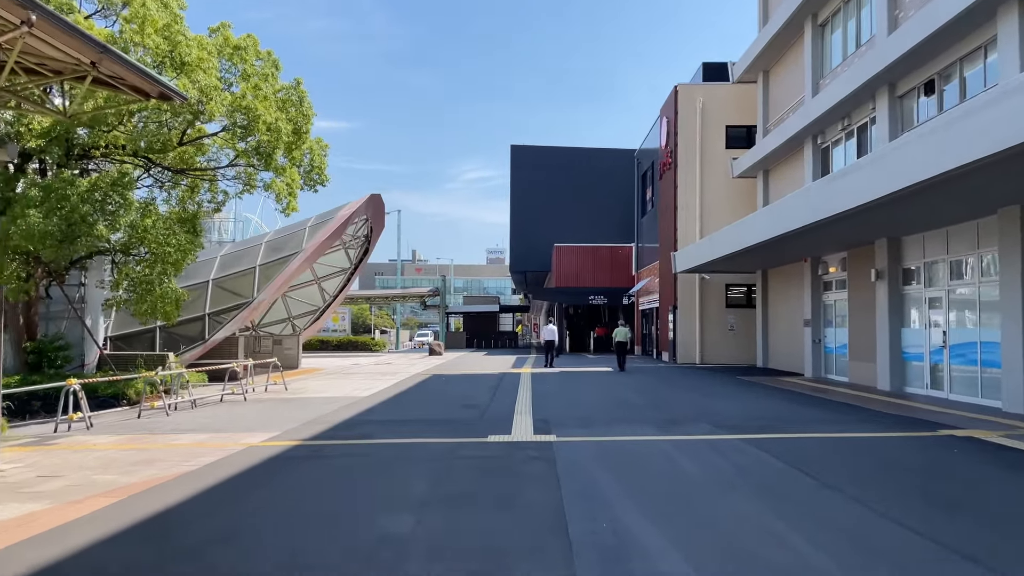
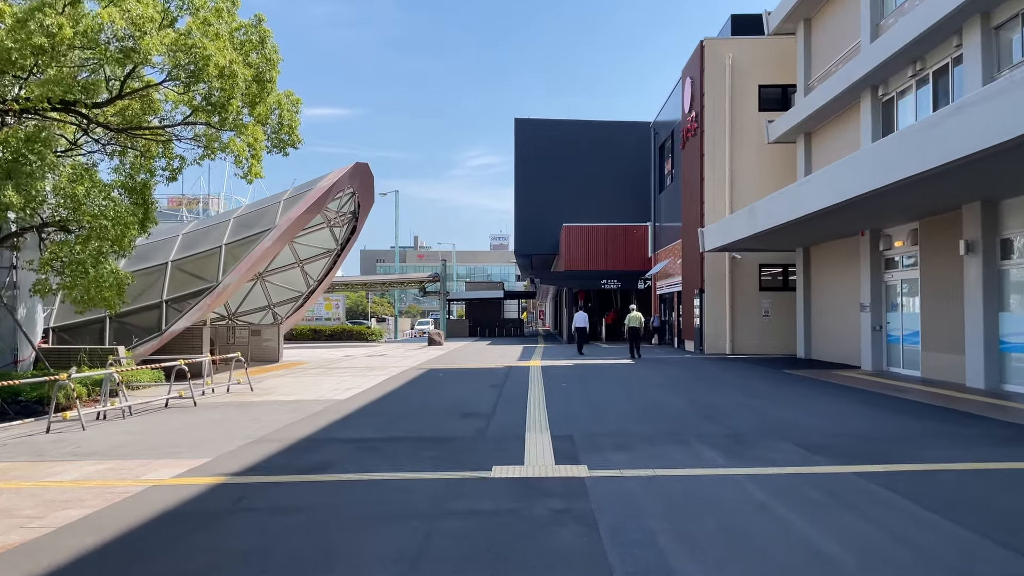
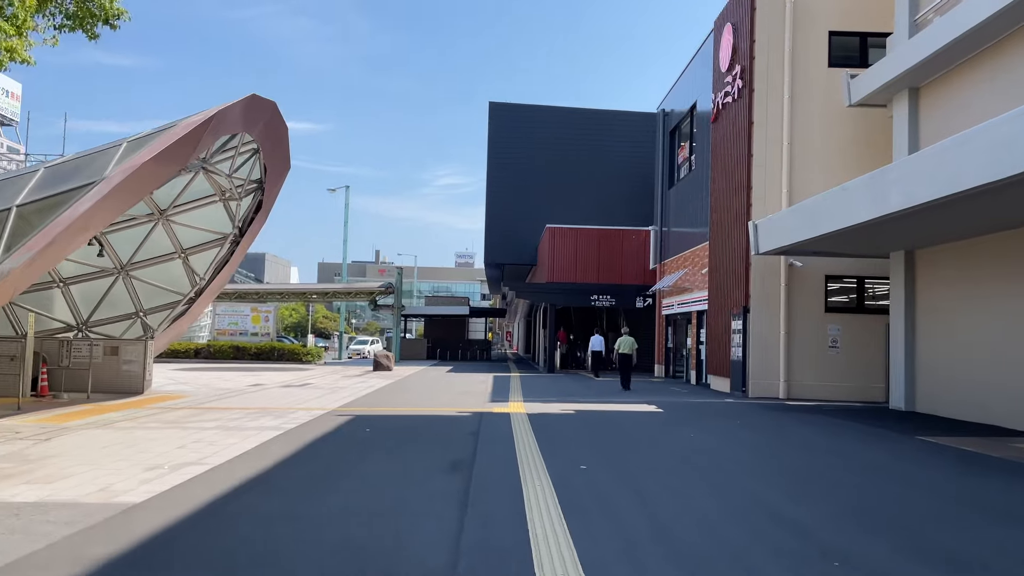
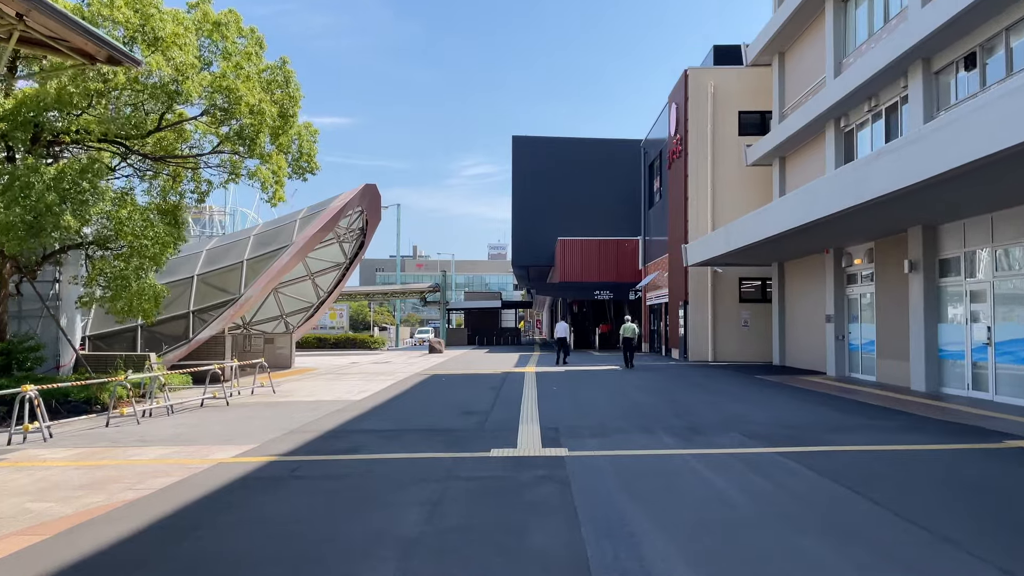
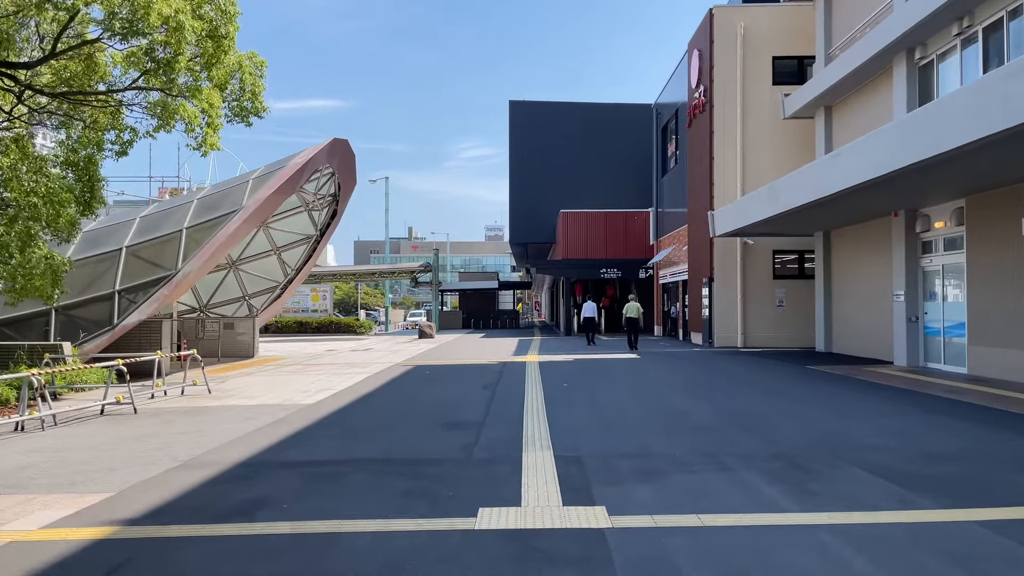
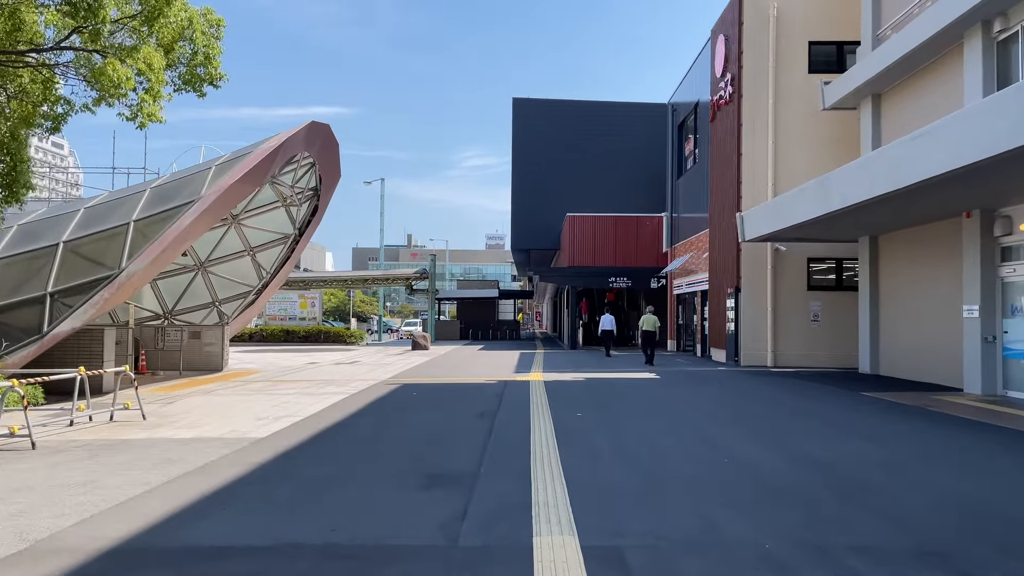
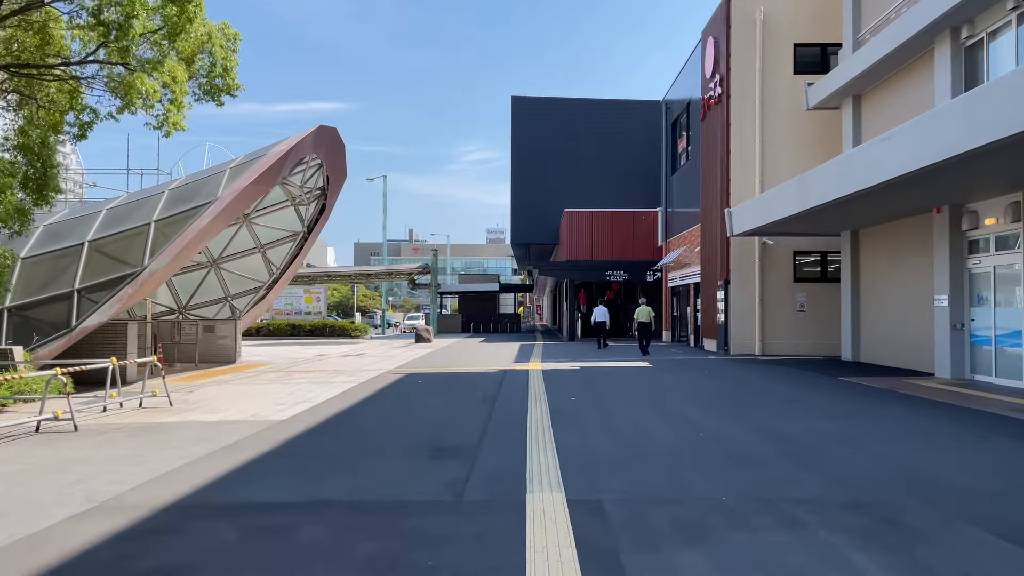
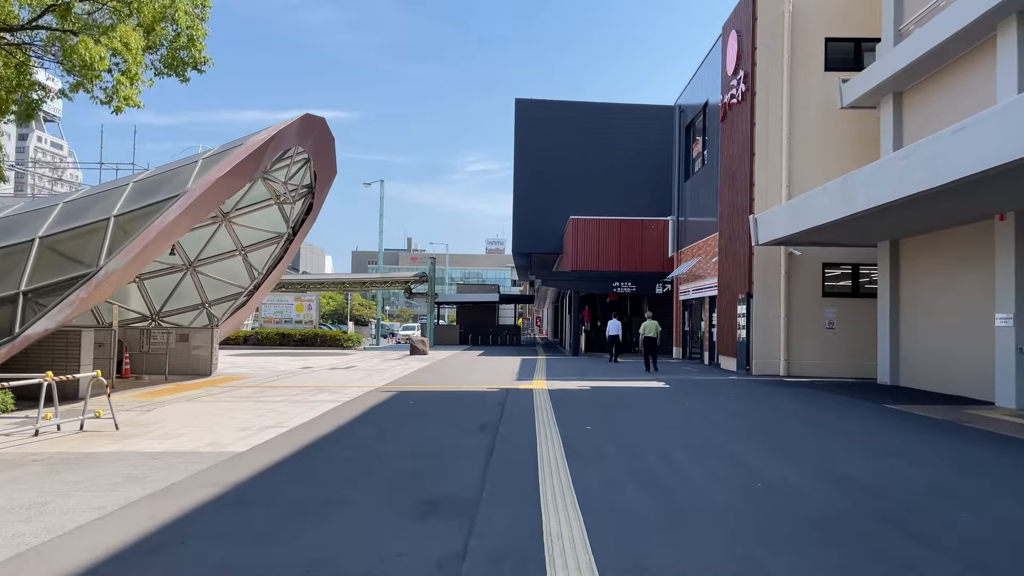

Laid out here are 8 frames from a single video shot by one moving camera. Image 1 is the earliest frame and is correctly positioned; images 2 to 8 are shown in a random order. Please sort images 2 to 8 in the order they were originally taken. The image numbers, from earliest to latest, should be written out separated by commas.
4, 2, 5, 7, 6, 8, 3
